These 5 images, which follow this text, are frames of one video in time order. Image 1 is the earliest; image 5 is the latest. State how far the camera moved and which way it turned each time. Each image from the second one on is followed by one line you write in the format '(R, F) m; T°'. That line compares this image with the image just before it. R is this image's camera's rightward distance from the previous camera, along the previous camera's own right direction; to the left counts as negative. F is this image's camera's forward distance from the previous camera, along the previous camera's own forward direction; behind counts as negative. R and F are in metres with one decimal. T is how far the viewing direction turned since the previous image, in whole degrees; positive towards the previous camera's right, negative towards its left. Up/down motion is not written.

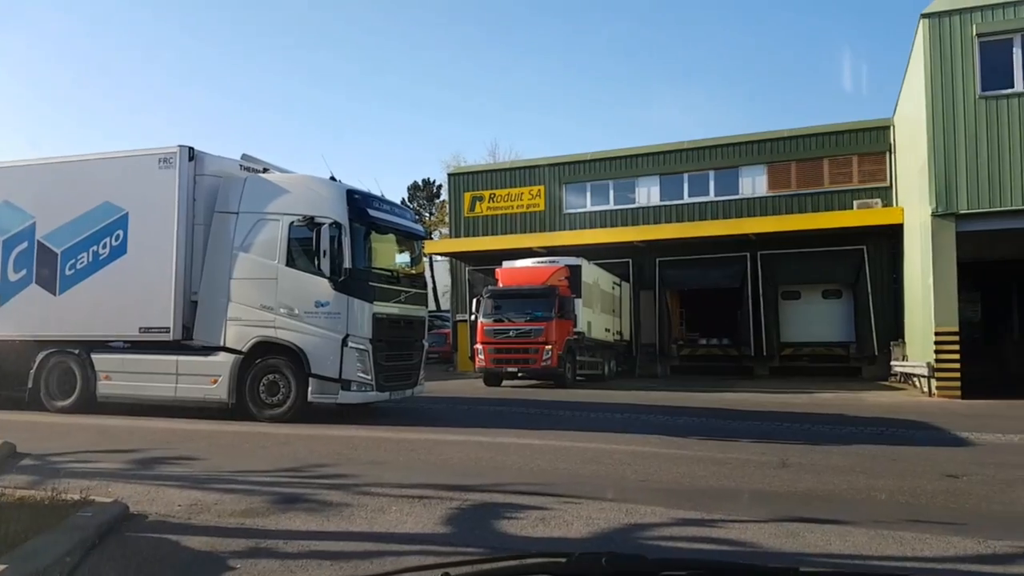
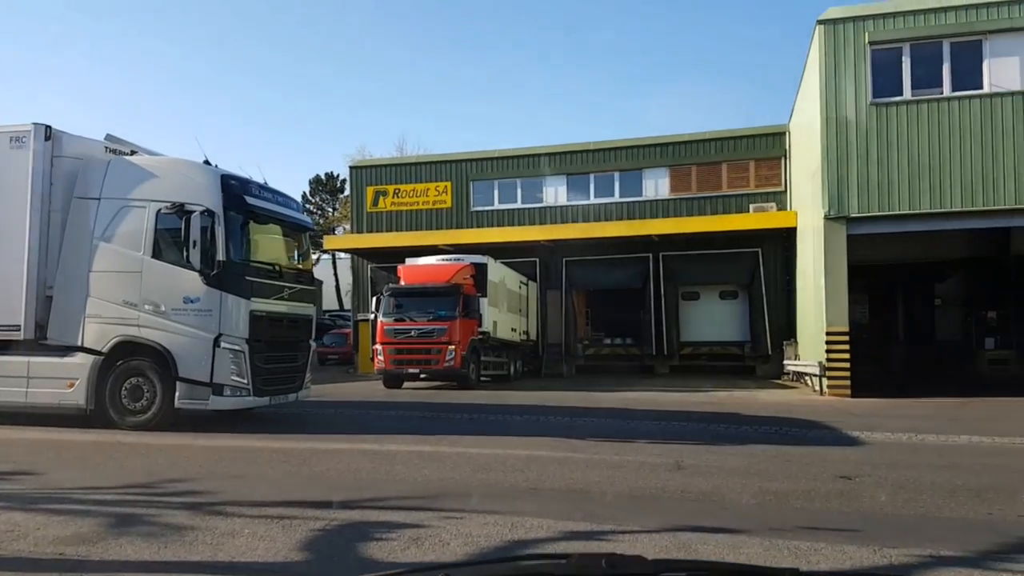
(+0.2, +0.6) m; +7°
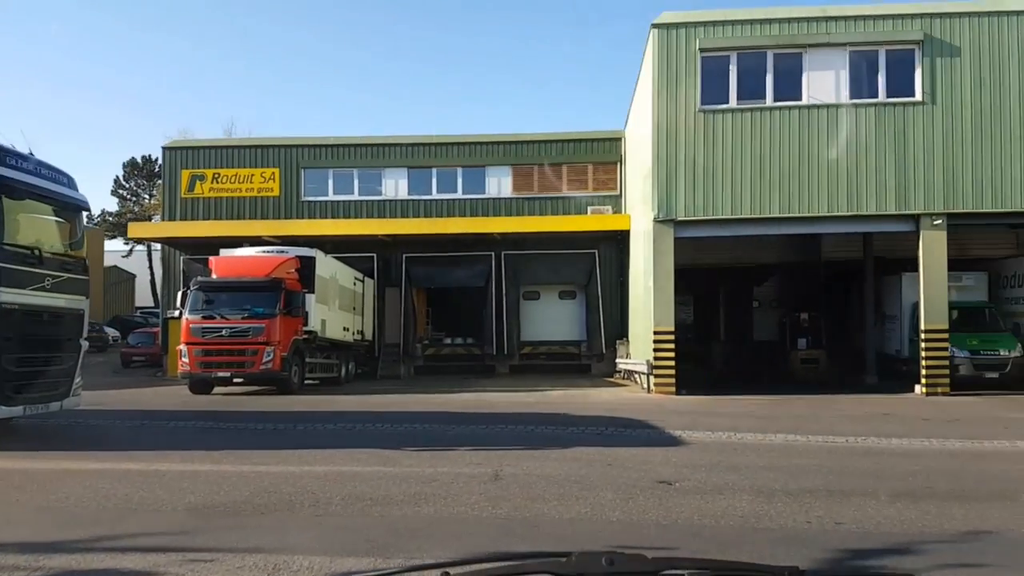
(+0.4, +0.8) m; +11°
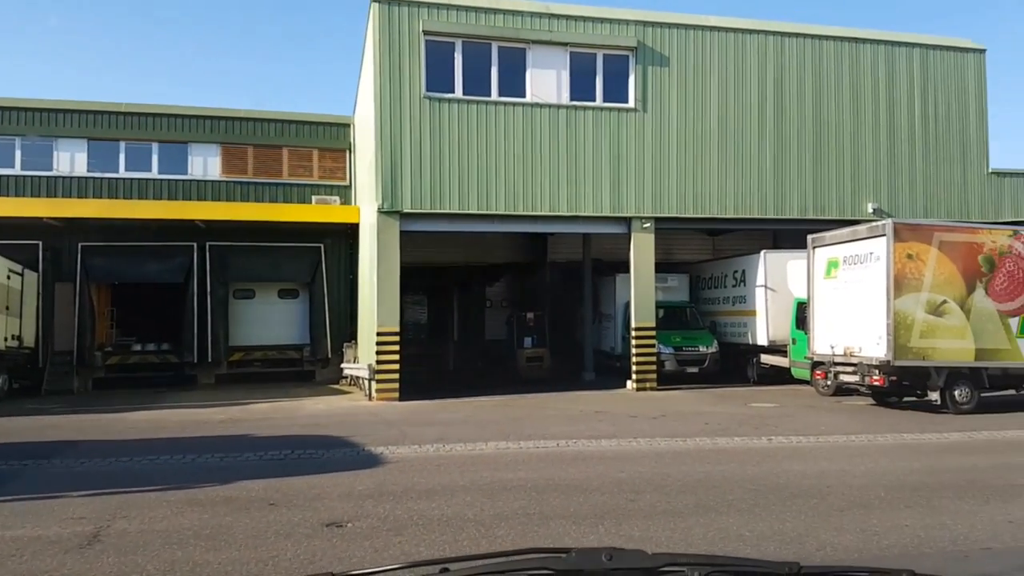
(+0.6, +1.2) m; +19°
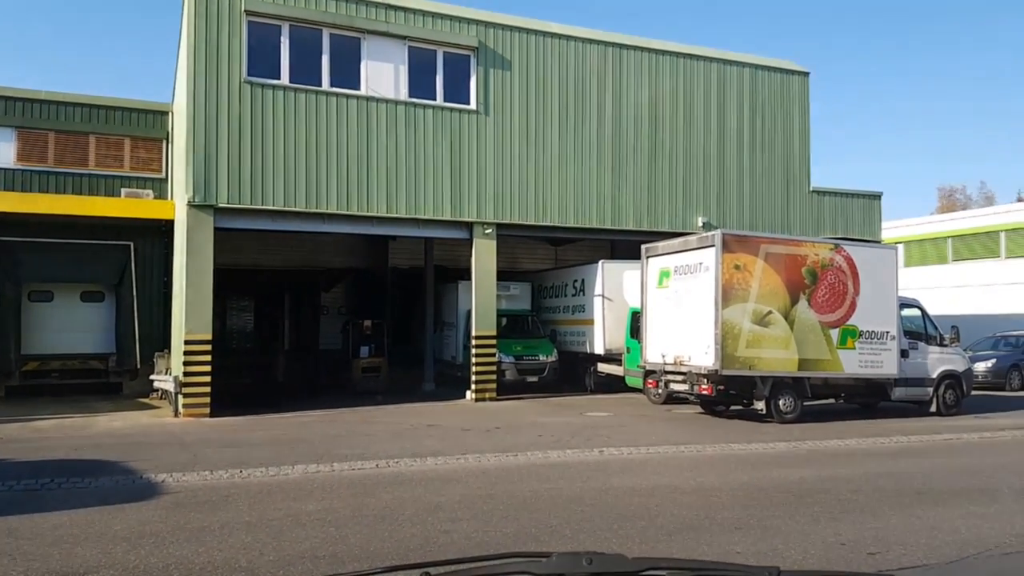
(+0.2, +0.5) m; +11°
